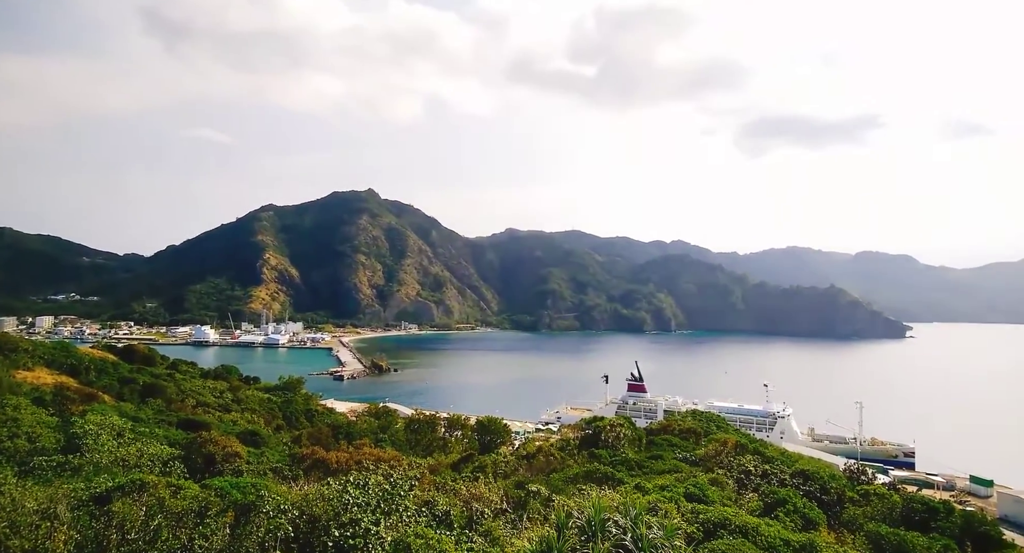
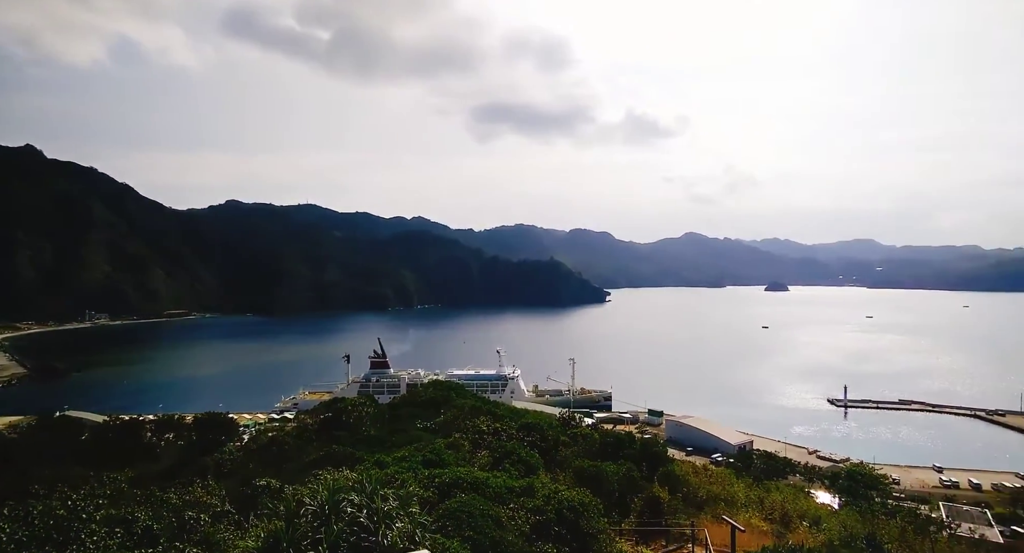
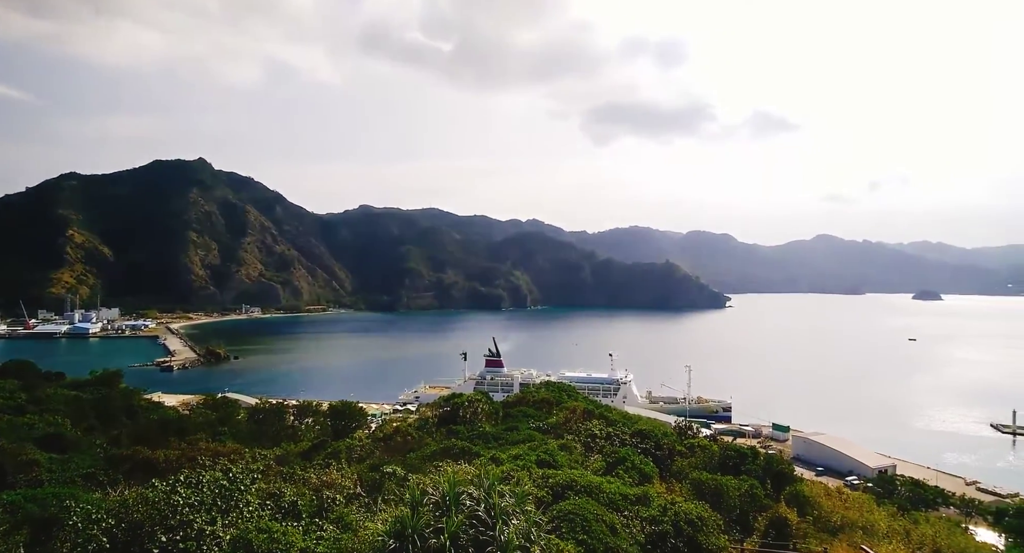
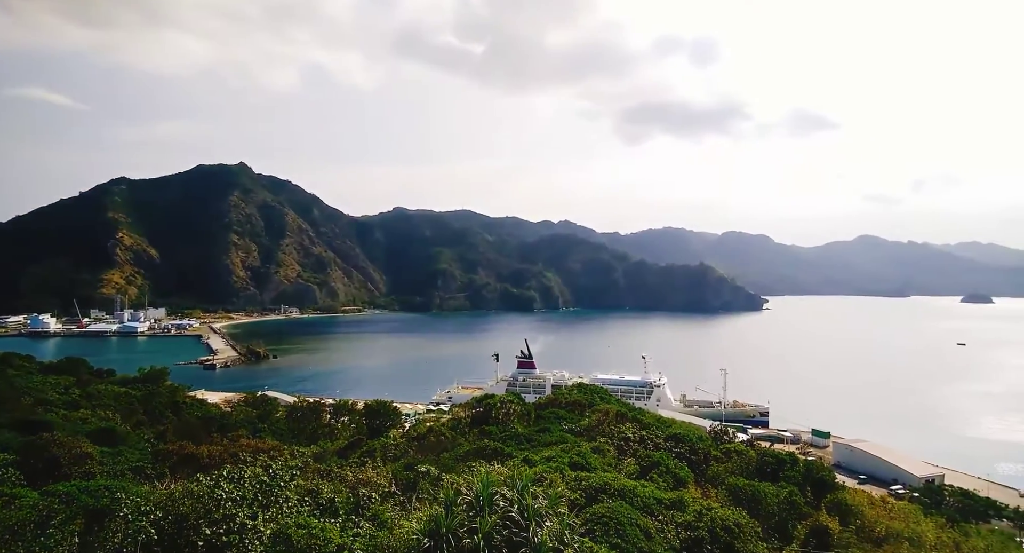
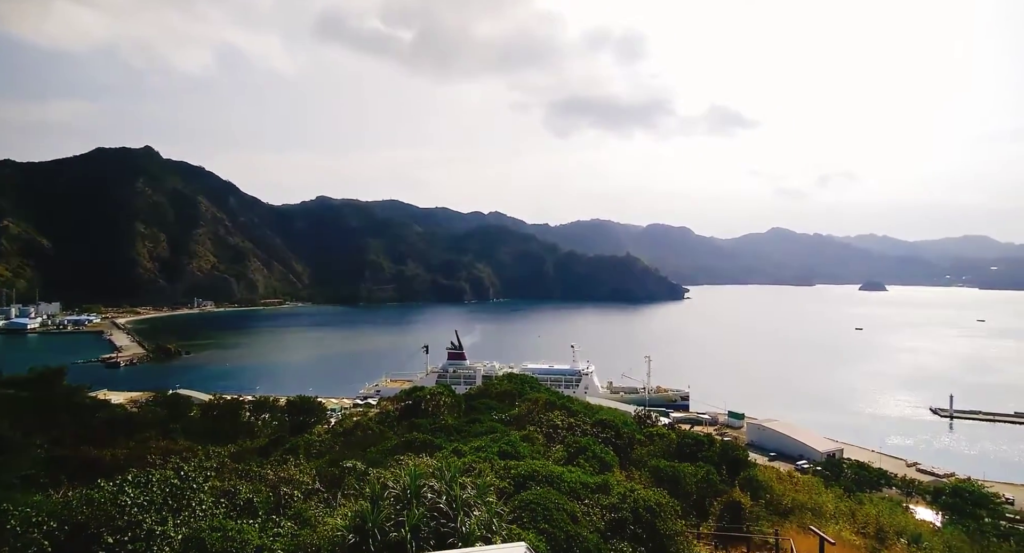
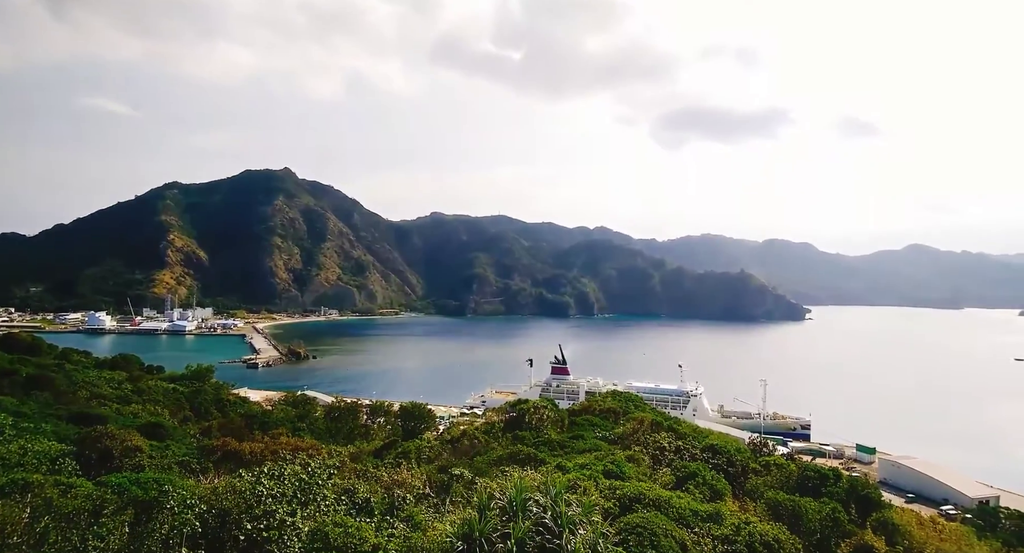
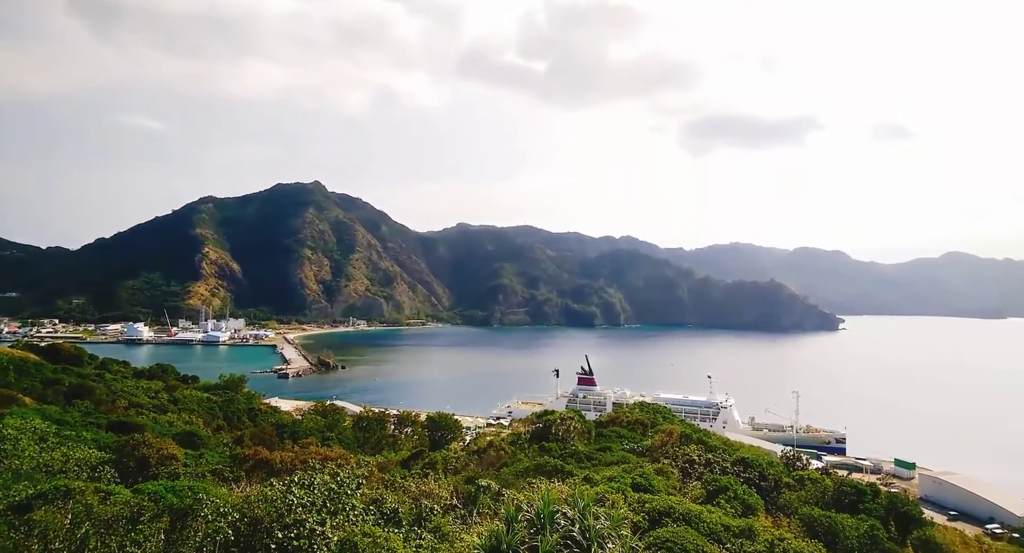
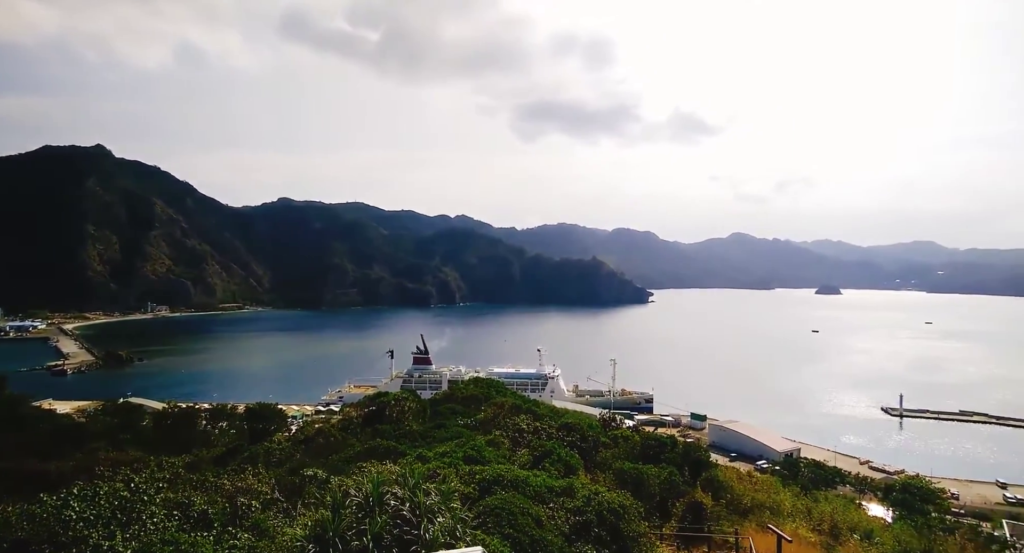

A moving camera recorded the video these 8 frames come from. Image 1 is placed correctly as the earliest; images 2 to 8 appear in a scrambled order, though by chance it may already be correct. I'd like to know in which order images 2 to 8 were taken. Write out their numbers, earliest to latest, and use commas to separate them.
7, 6, 4, 3, 5, 8, 2
